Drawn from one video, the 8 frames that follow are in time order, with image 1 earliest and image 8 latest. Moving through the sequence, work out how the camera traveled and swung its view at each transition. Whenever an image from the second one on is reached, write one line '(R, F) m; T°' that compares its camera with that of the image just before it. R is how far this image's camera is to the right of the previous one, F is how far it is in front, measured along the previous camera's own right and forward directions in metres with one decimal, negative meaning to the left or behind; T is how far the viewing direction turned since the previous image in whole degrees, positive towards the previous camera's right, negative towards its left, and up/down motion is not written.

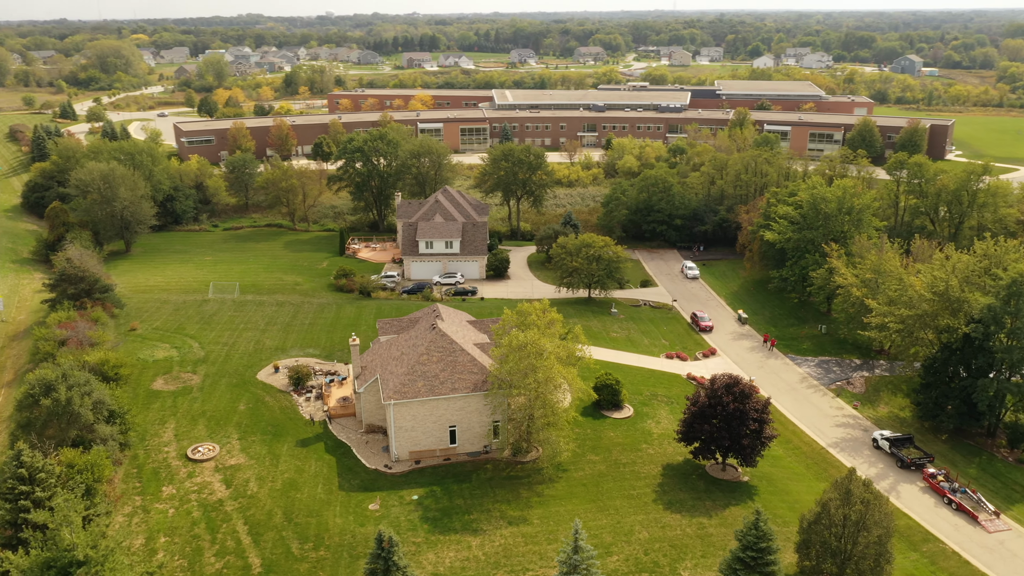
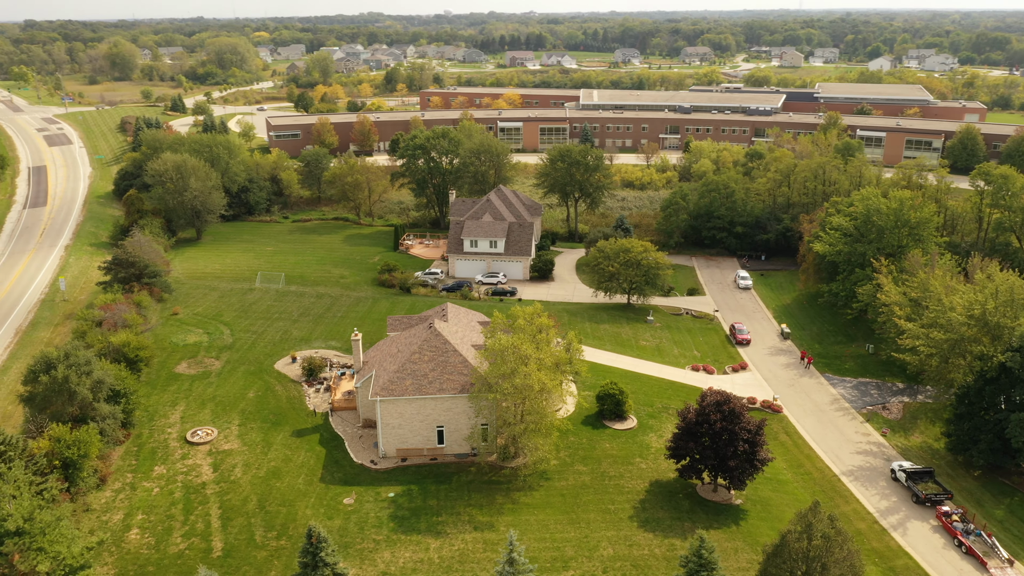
(+4.8, +0.7) m; -7°
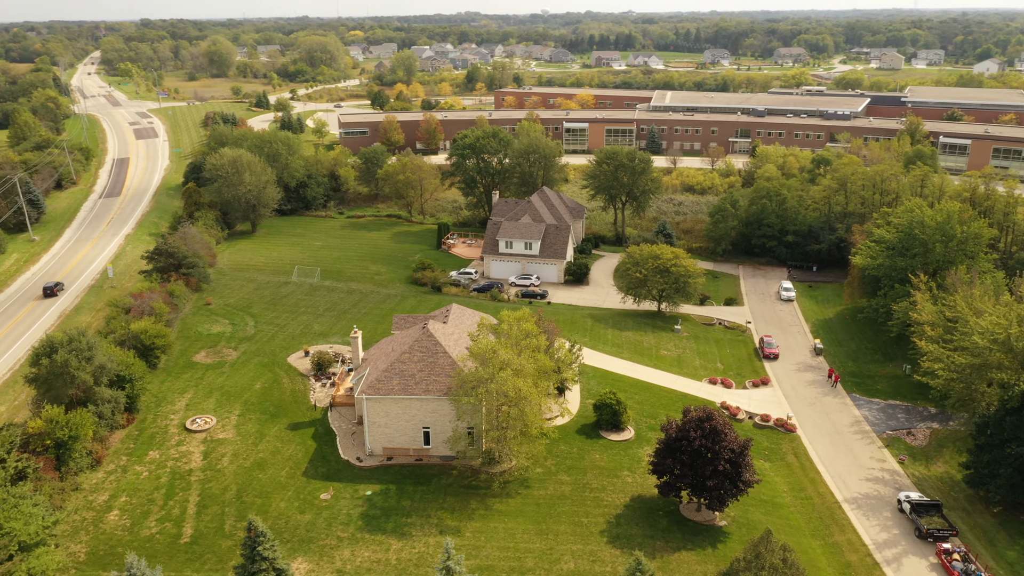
(+4.2, +0.6) m; -6°
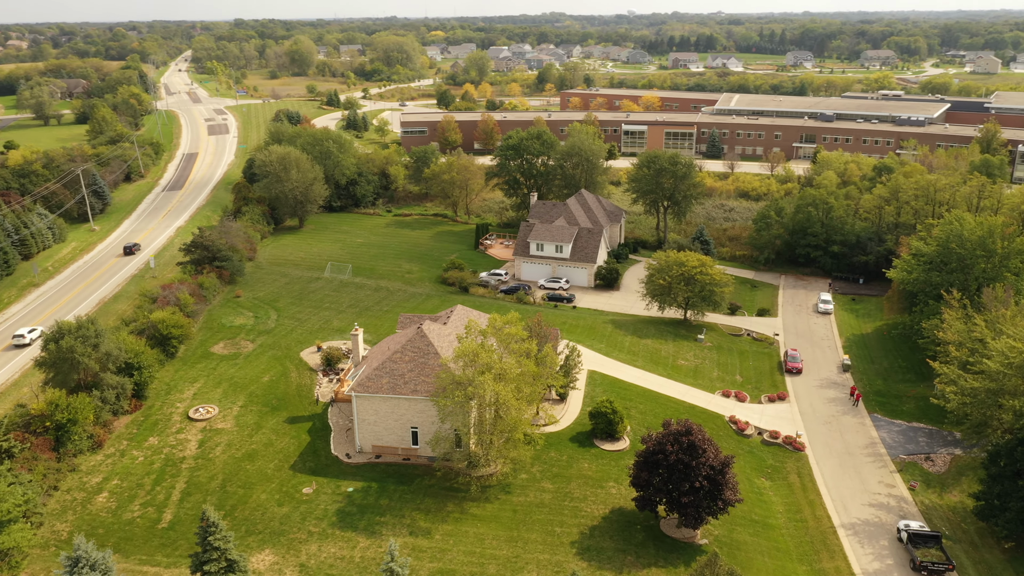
(+3.7, +0.4) m; -6°
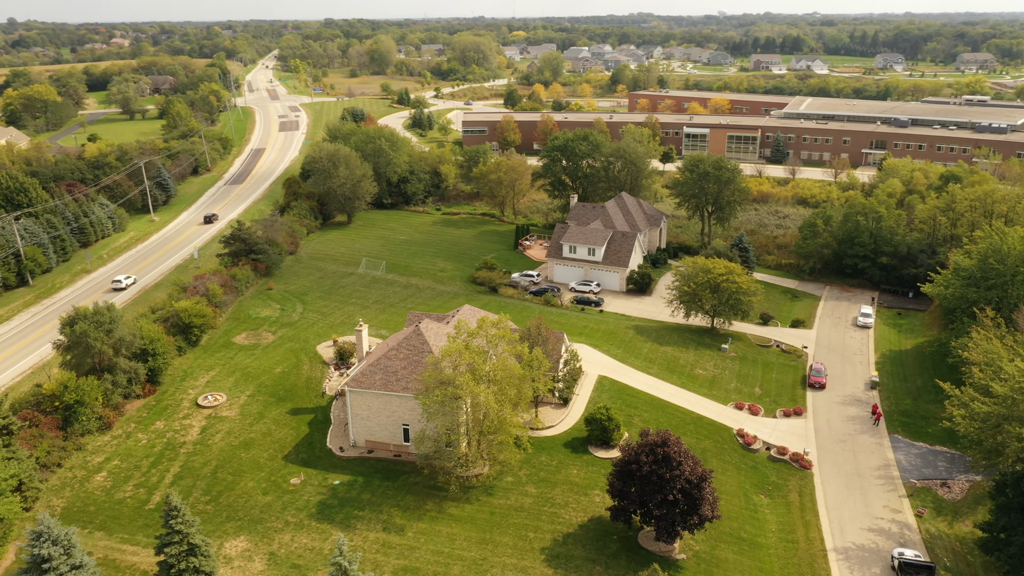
(+3.6, +0.3) m; -6°
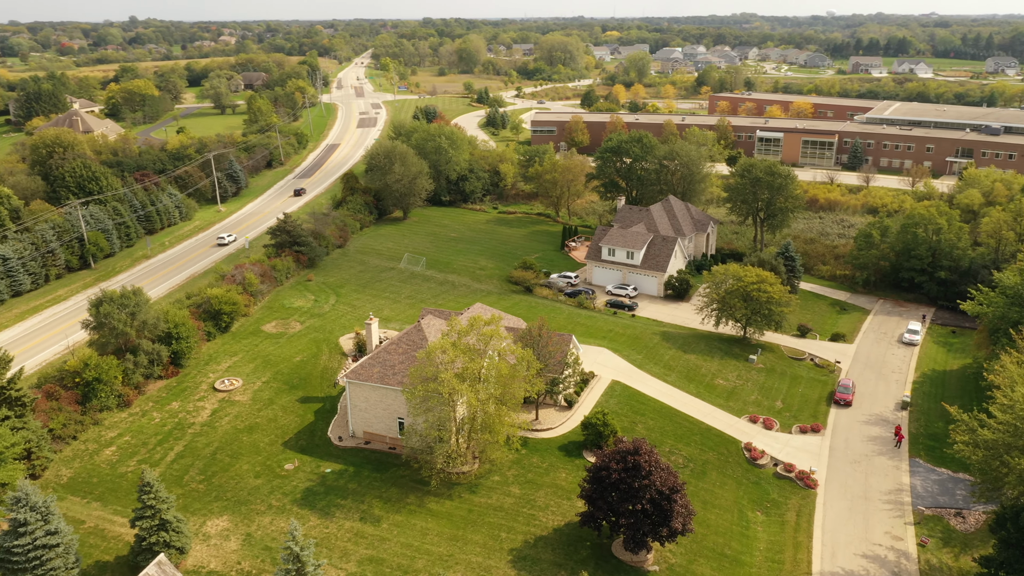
(+4.0, +0.2) m; -6°
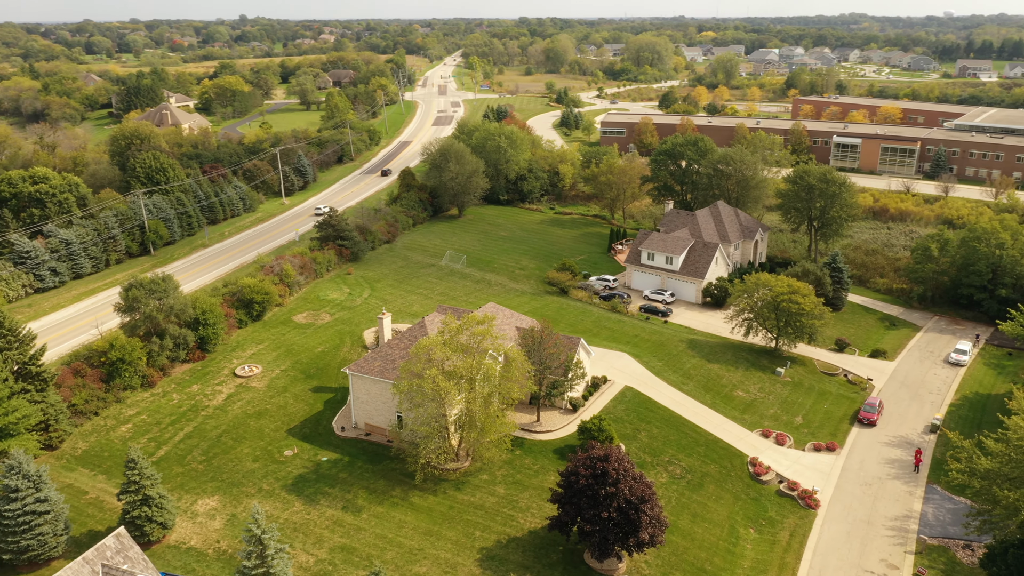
(+4.0, +0.1) m; -6°
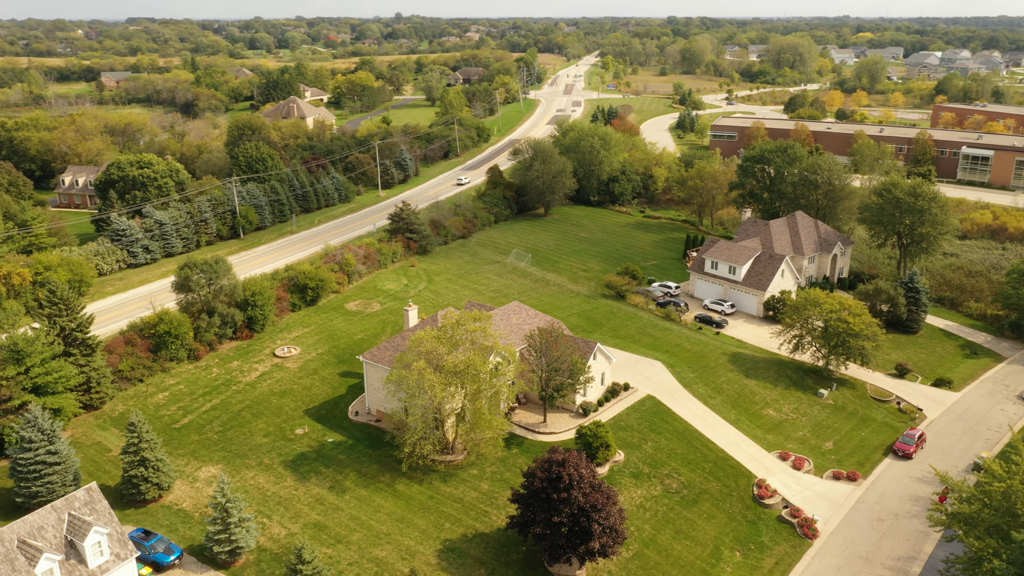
(+5.9, +0.2) m; -10°
